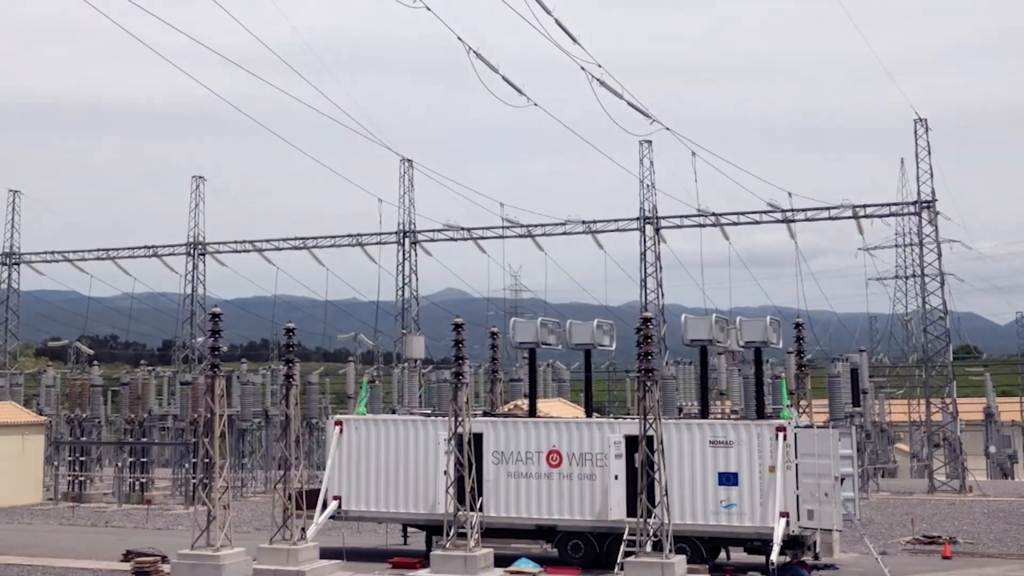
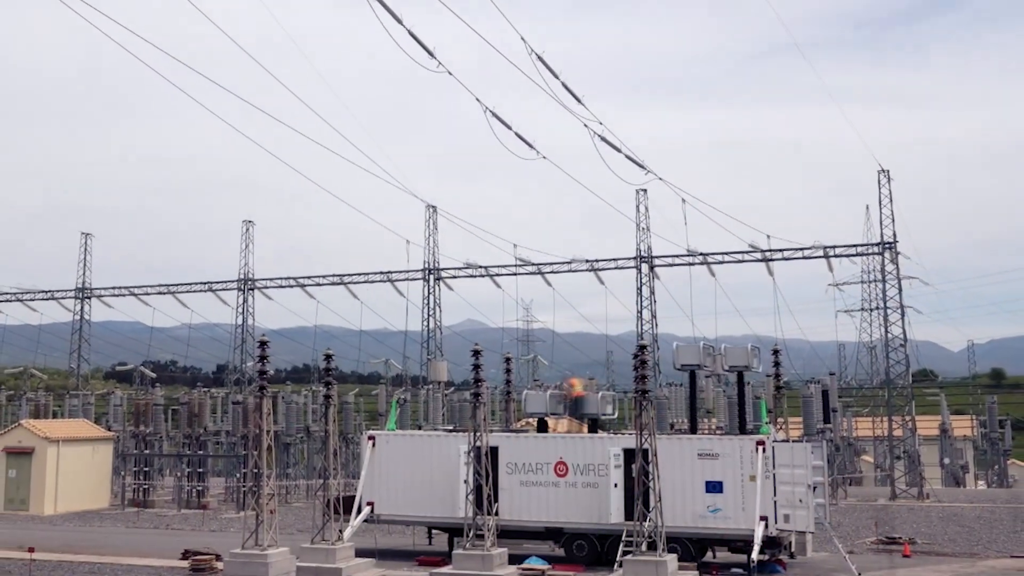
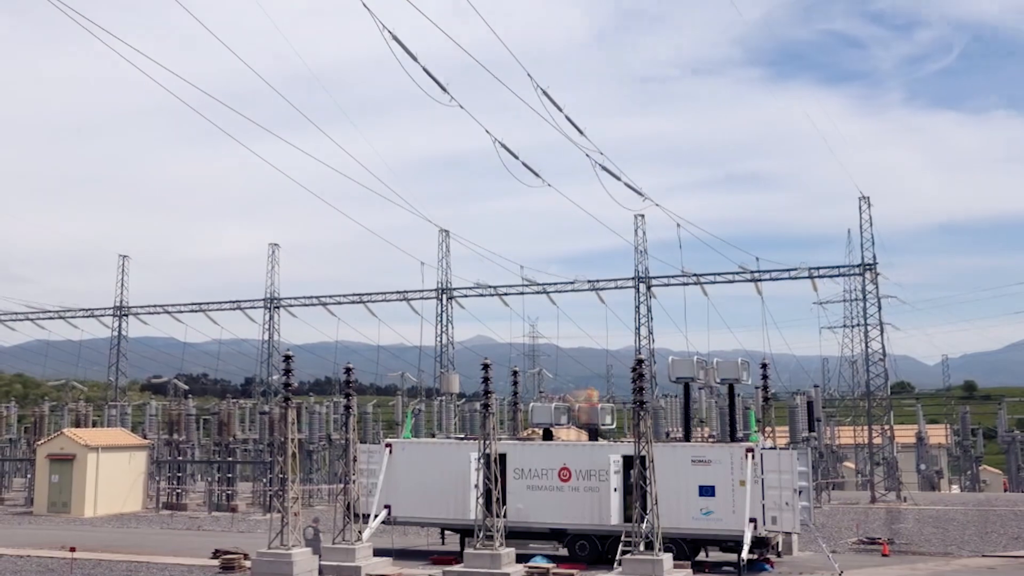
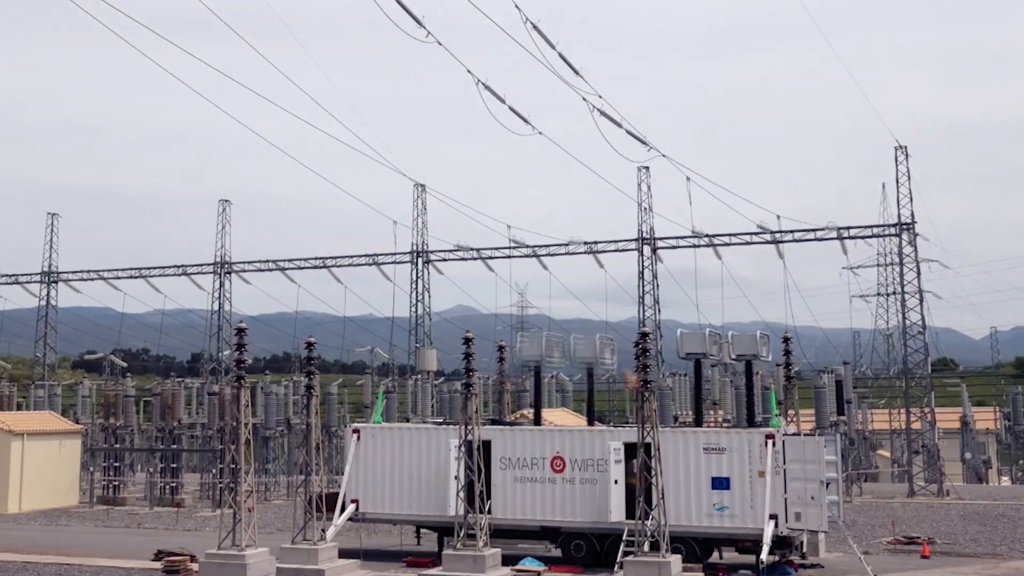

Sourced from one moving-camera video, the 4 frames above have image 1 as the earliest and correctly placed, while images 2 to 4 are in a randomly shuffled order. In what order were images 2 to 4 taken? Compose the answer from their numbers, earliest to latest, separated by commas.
4, 2, 3
